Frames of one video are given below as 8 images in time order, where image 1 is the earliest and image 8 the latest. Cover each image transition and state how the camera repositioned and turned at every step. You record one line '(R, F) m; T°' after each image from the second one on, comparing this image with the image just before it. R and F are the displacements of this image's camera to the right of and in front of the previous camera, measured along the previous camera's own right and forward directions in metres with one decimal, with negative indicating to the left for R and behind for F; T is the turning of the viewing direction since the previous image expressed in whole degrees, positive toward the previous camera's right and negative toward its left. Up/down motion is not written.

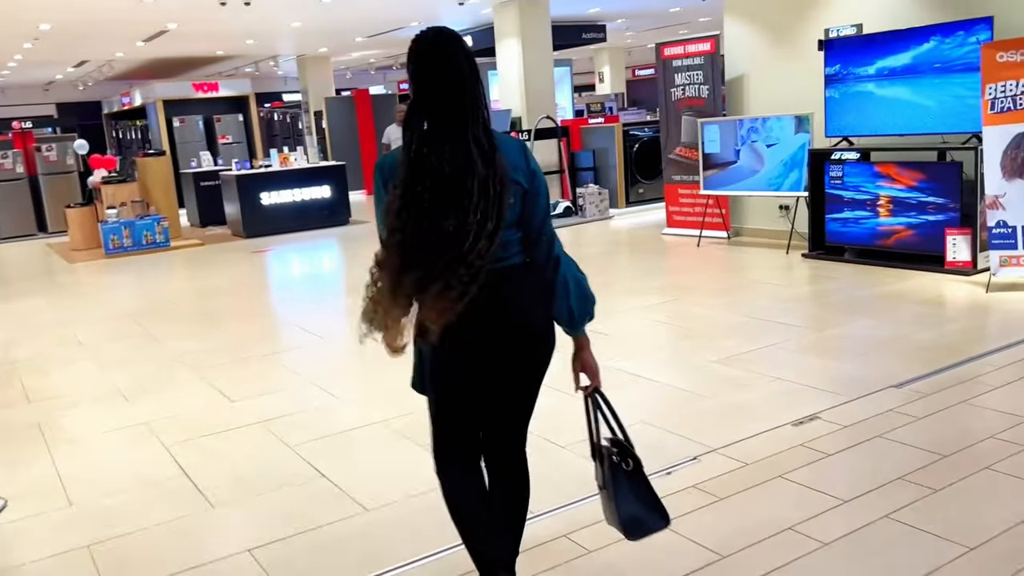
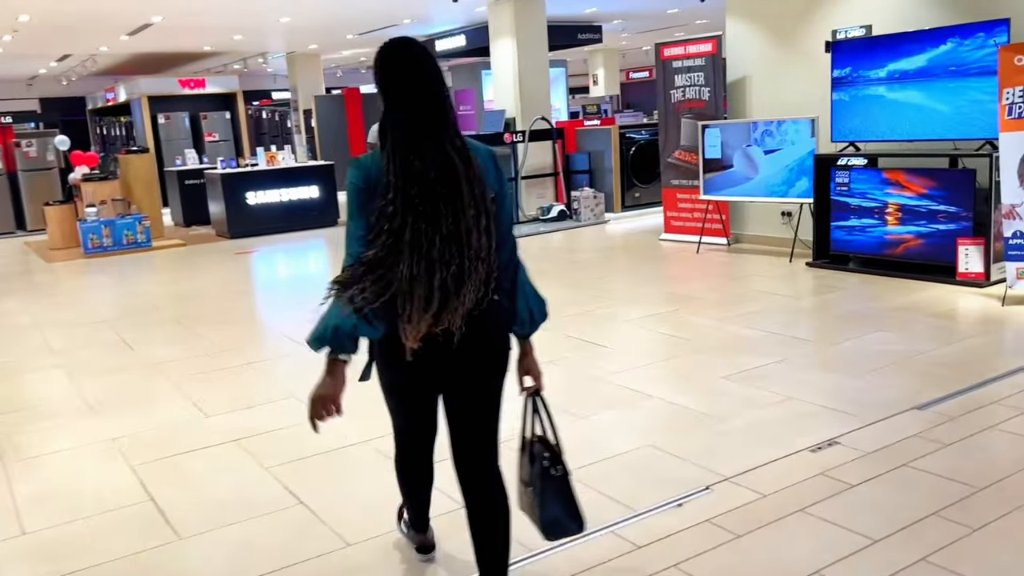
(0.0, +0.3) m; +1°
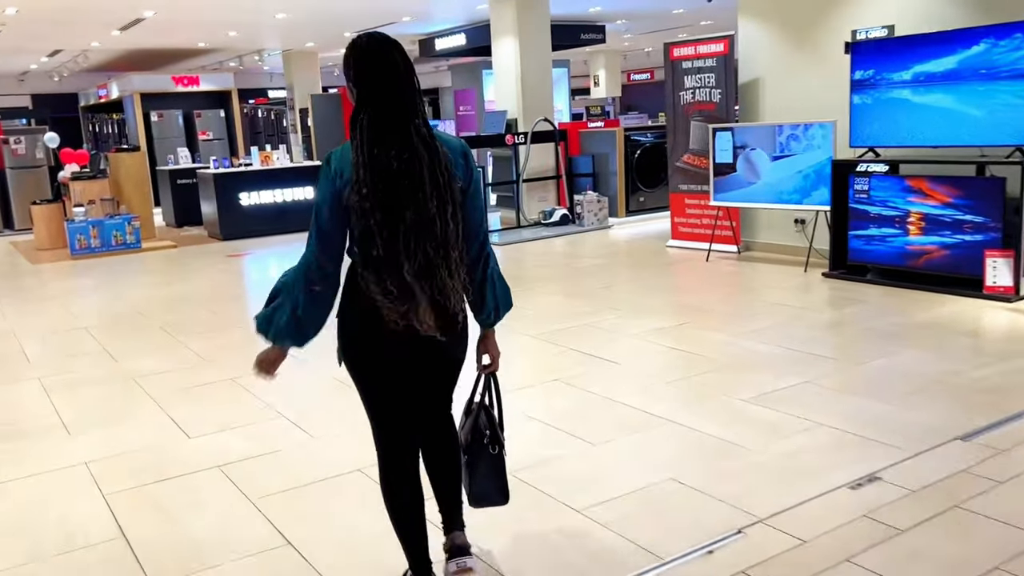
(-0.1, +0.3) m; 0°
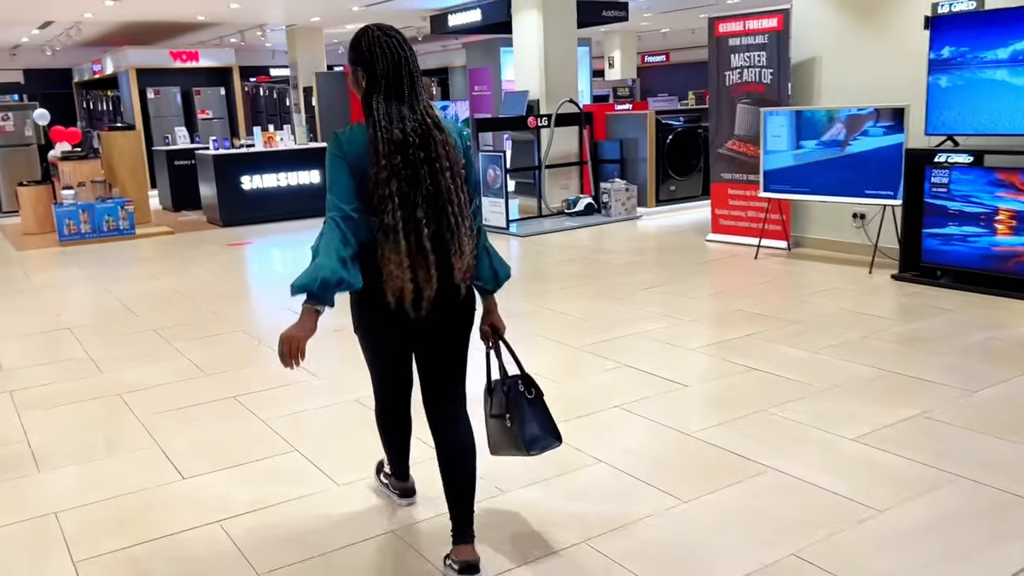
(-0.2, +0.6) m; 0°
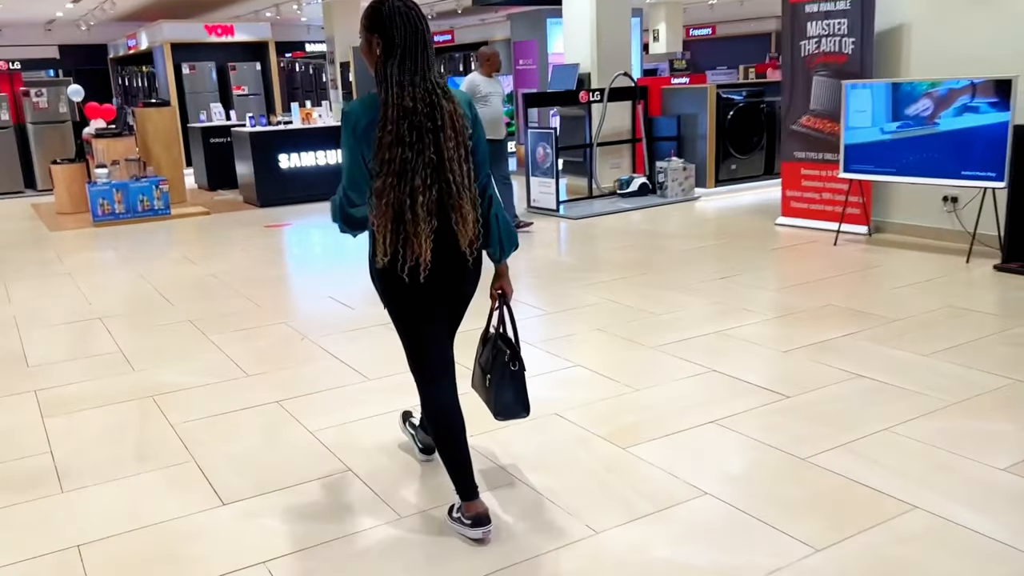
(-0.2, +0.4) m; -2°
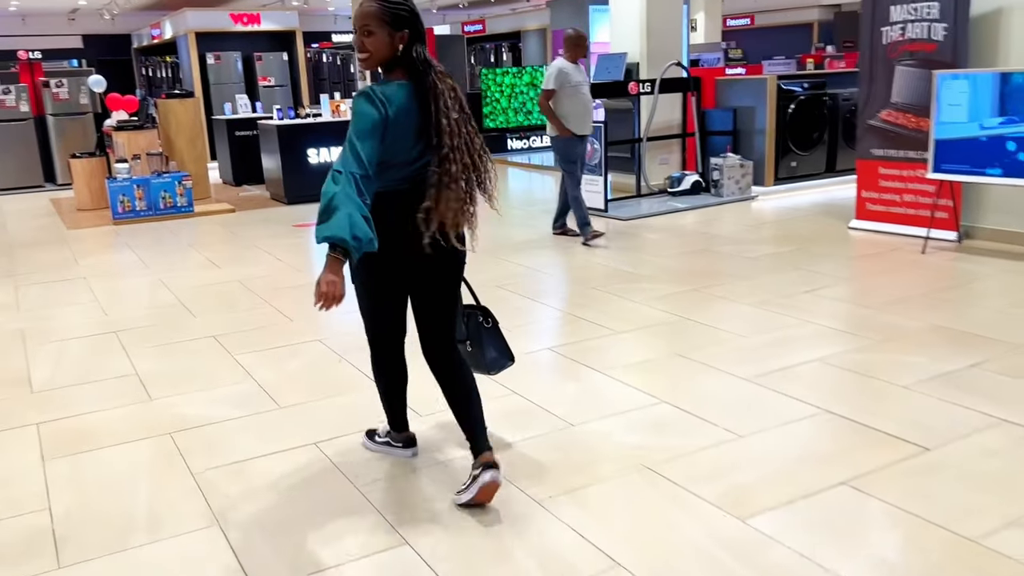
(-0.2, +0.5) m; -1°
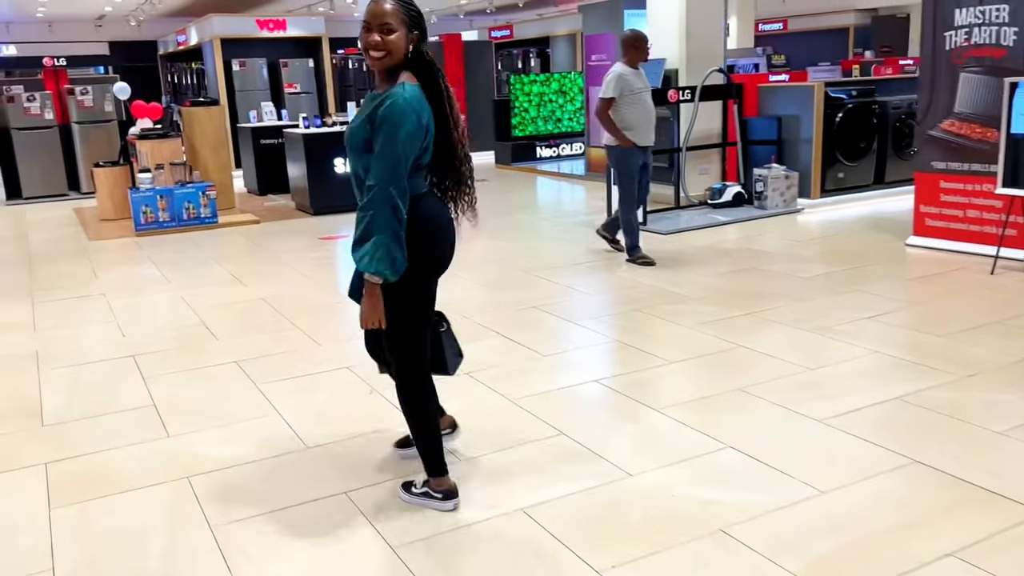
(-0.1, +0.3) m; -1°
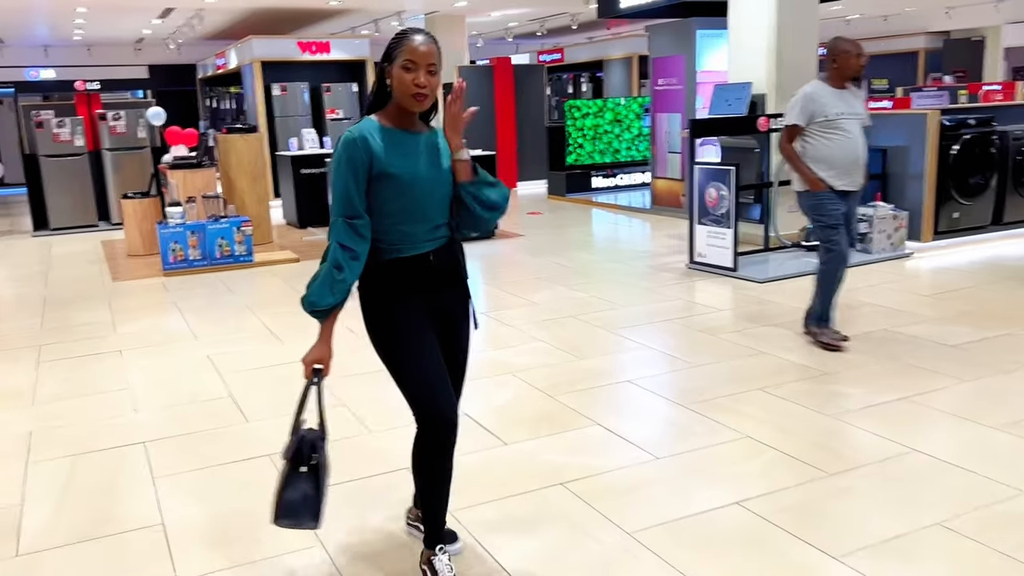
(-0.3, +0.8) m; -2°
